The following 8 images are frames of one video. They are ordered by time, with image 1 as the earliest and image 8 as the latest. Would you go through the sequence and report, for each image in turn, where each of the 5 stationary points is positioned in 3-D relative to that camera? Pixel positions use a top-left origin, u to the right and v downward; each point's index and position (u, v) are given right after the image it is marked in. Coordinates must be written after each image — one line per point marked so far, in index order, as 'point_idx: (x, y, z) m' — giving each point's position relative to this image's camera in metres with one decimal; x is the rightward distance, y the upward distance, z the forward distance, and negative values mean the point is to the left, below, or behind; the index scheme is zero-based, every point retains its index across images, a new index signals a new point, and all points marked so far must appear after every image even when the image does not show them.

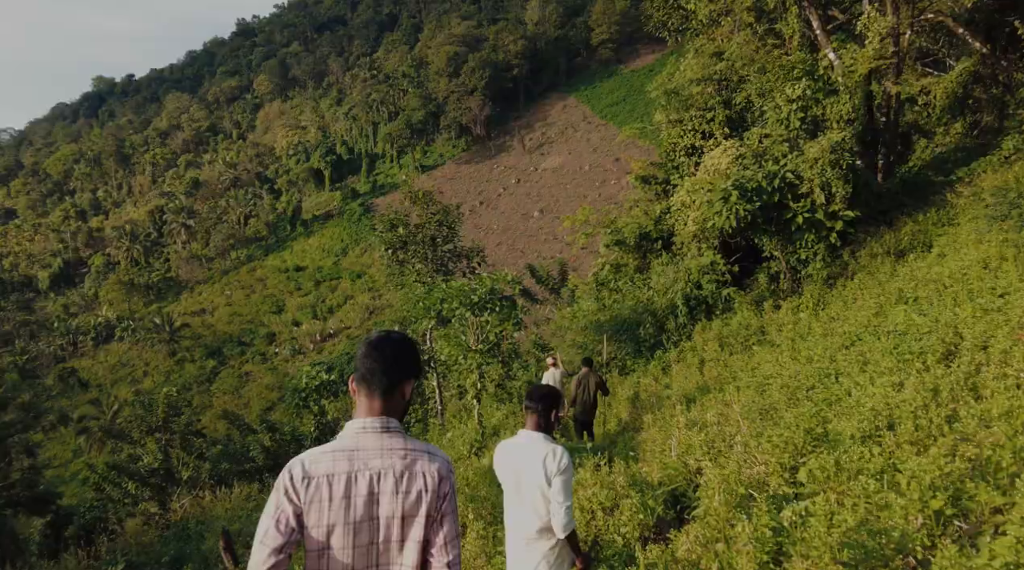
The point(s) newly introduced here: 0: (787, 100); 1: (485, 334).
0: (+3.9, +2.6, +15.0) m
1: (-0.3, -0.6, +13.3) m
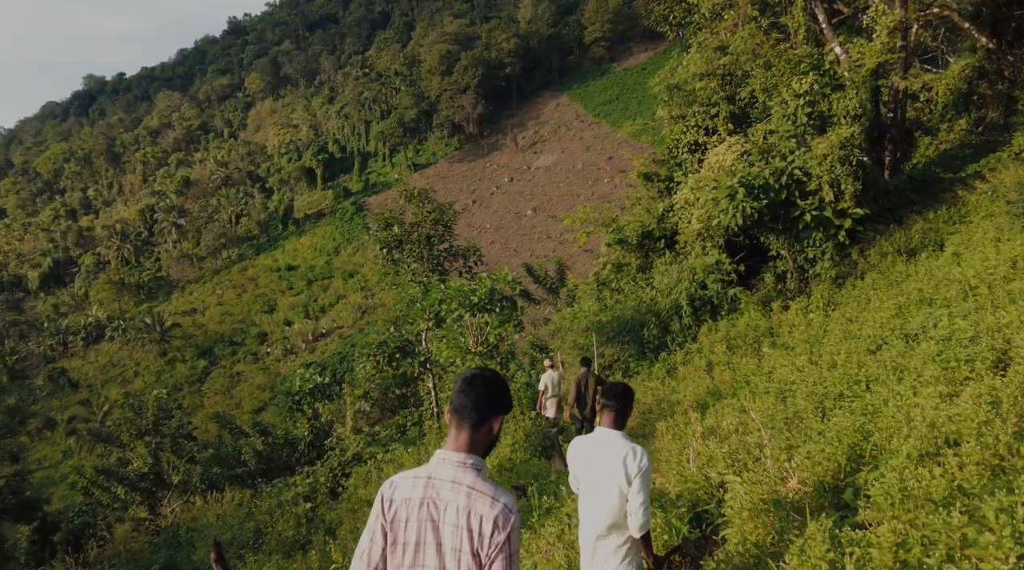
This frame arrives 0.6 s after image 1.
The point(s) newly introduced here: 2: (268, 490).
0: (+3.9, +2.6, +14.6) m
1: (-0.3, -0.6, +12.9) m
2: (-3.2, -2.7, +13.9) m
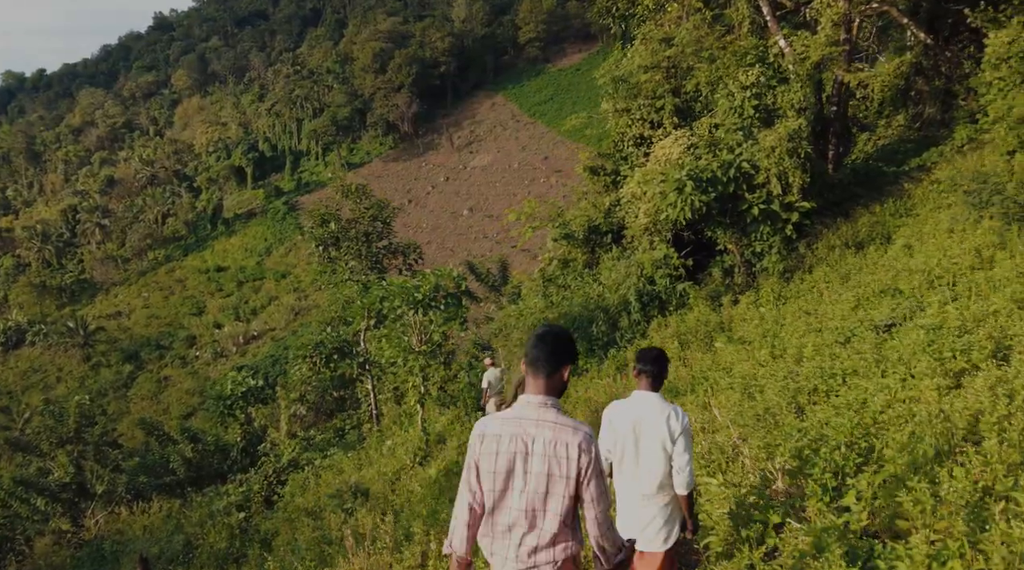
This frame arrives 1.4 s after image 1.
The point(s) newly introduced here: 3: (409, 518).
0: (+3.1, +2.7, +14.4) m
1: (-1.0, -0.6, +12.4) m
2: (-3.9, -2.7, +13.2) m
3: (-1.0, -2.2, +9.9) m
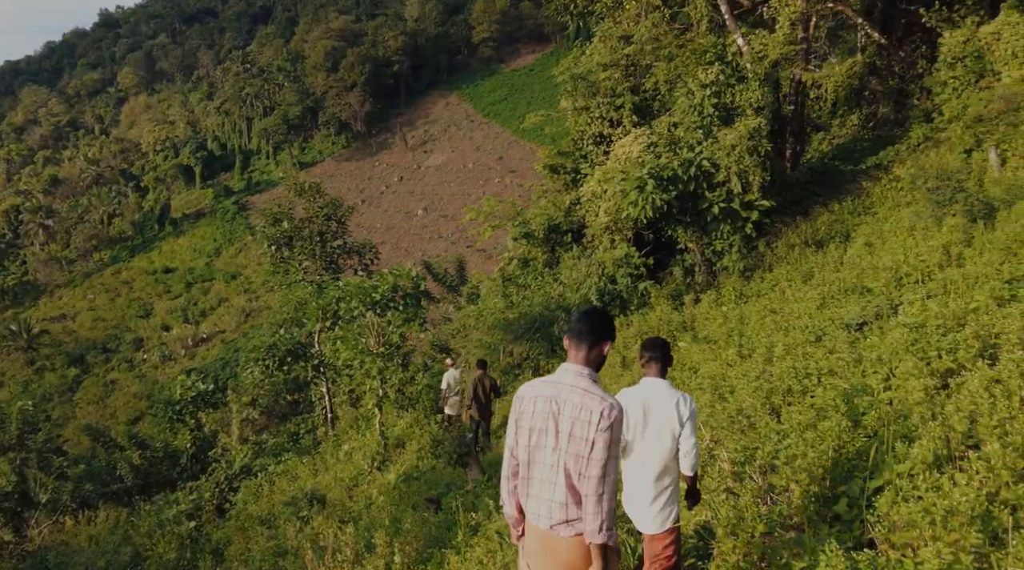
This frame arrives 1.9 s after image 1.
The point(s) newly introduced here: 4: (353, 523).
0: (+2.5, +2.7, +14.3) m
1: (-1.4, -0.6, +12.1) m
2: (-4.4, -2.7, +12.8) m
3: (-1.3, -2.2, +9.6) m
4: (-1.5, -2.2, +10.0) m
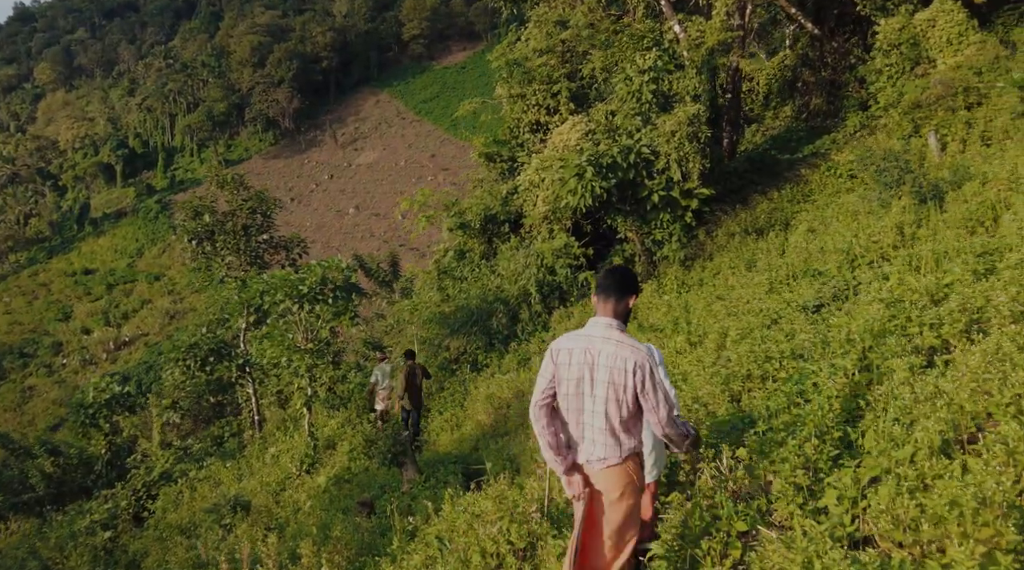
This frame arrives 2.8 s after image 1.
0: (+1.7, +2.8, +13.9) m
1: (-2.1, -0.5, +11.5) m
2: (-5.1, -2.6, +12.0) m
3: (-1.8, -2.1, +9.0) m
4: (-2.1, -2.2, +9.4) m
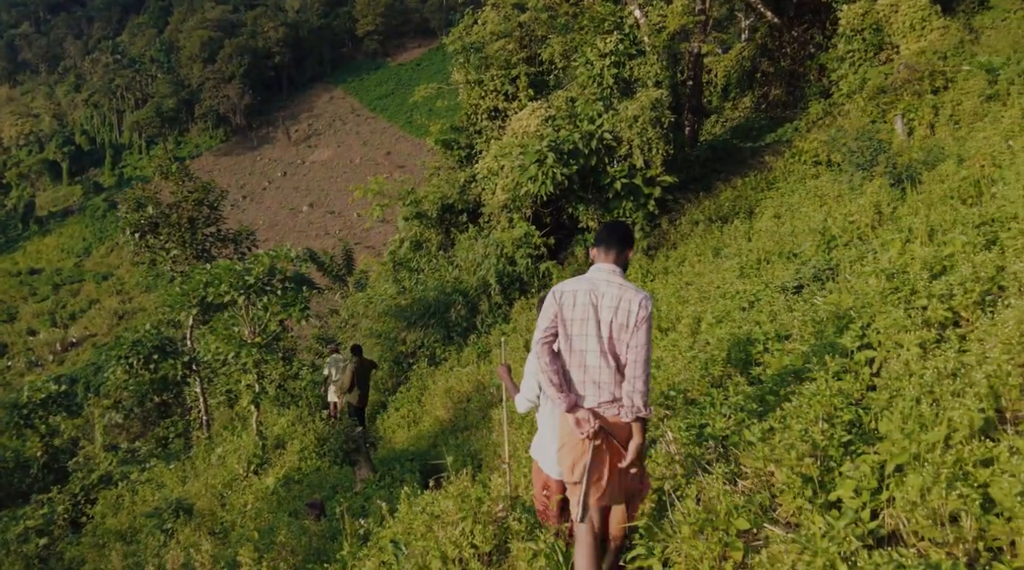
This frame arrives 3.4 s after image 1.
0: (+1.1, +2.9, +13.5) m
1: (-2.6, -0.4, +10.9) m
2: (-5.5, -2.6, +11.3) m
3: (-2.1, -2.0, +8.5) m
4: (-2.4, -2.1, +8.8) m
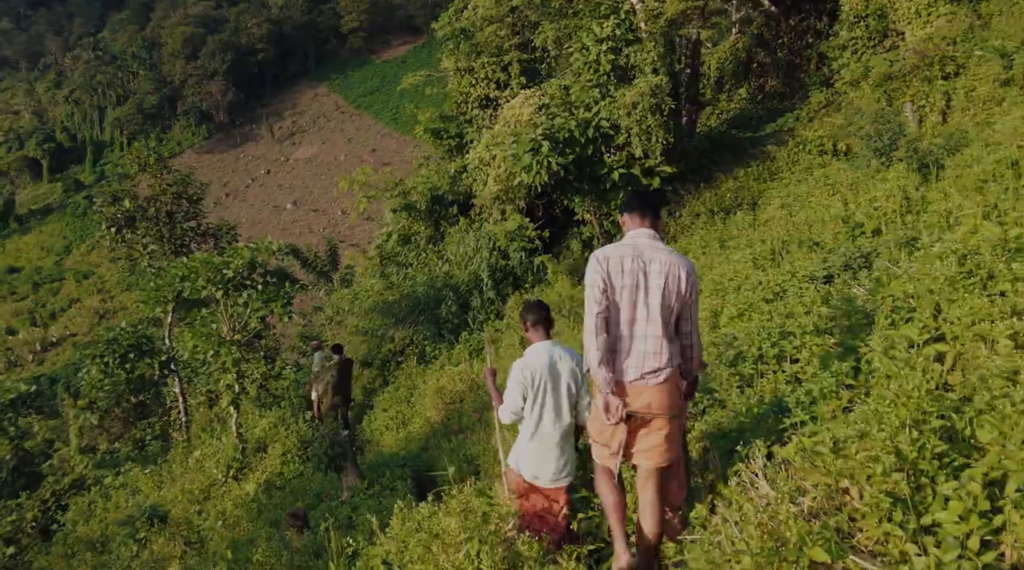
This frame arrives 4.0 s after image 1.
0: (+1.0, +3.0, +13.0) m
1: (-2.6, -0.4, +10.3) m
2: (-5.6, -2.5, +10.7) m
3: (-2.2, -2.0, +7.9) m
4: (-2.4, -2.0, +8.2) m
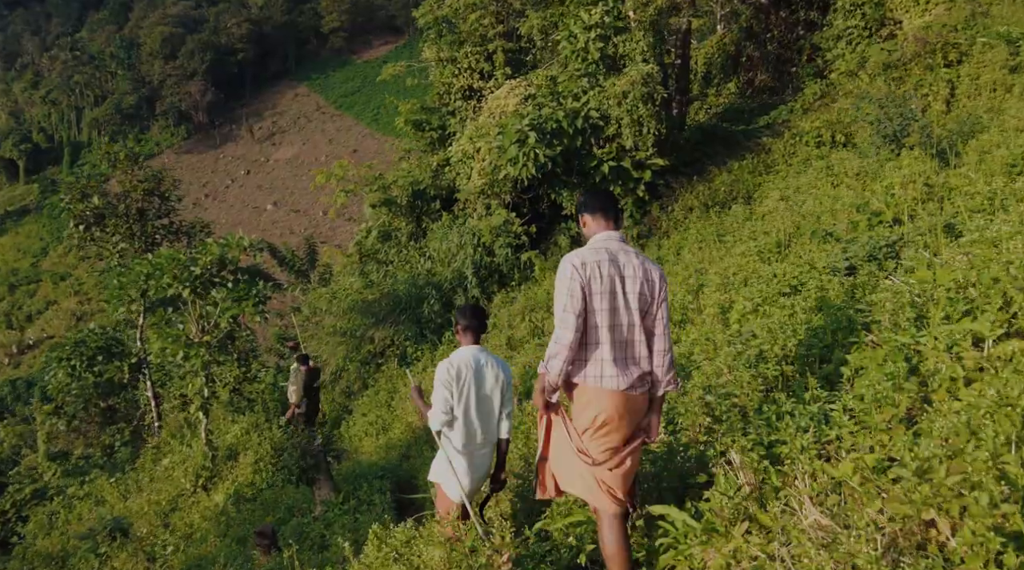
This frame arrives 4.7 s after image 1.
0: (+0.8, +3.0, +12.4) m
1: (-2.7, -0.3, +9.8) m
2: (-5.7, -2.5, +10.1) m
3: (-2.2, -1.9, +7.3) m
4: (-2.5, -2.0, +7.7) m
